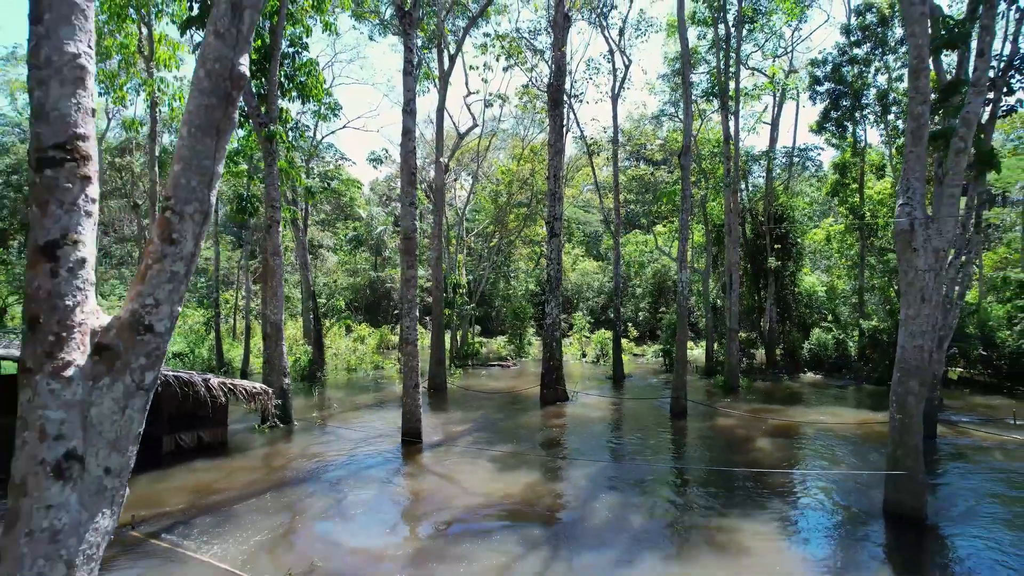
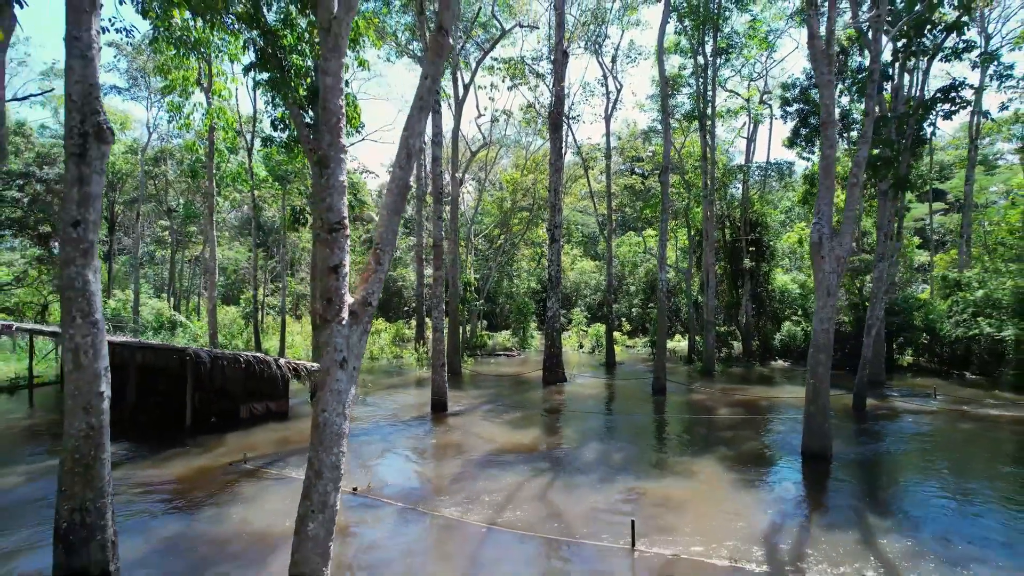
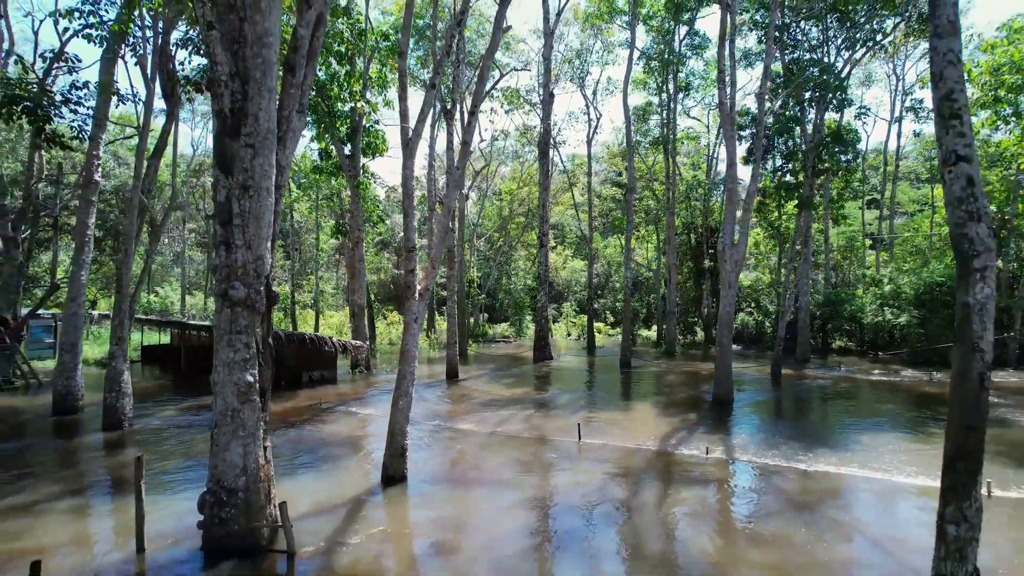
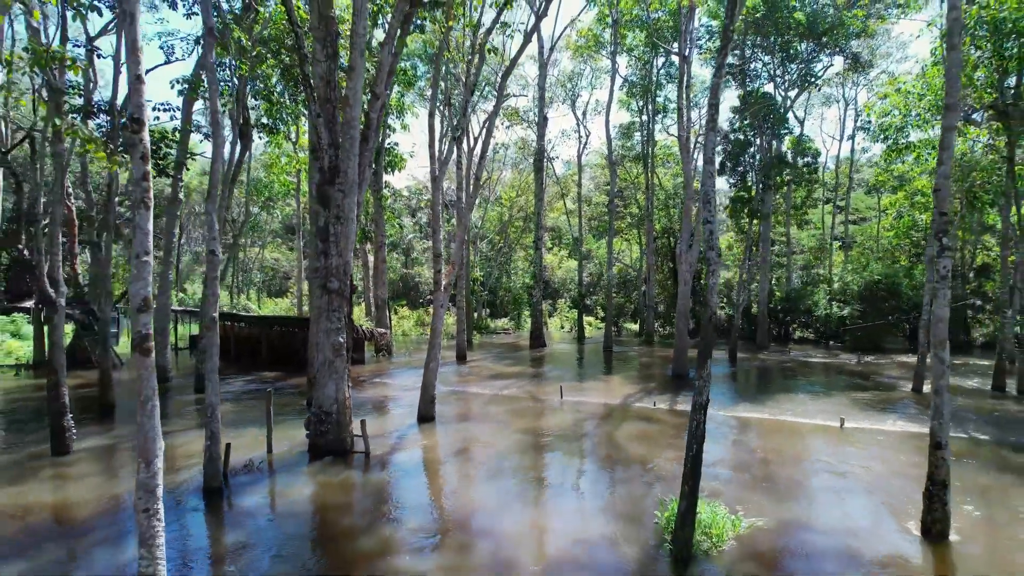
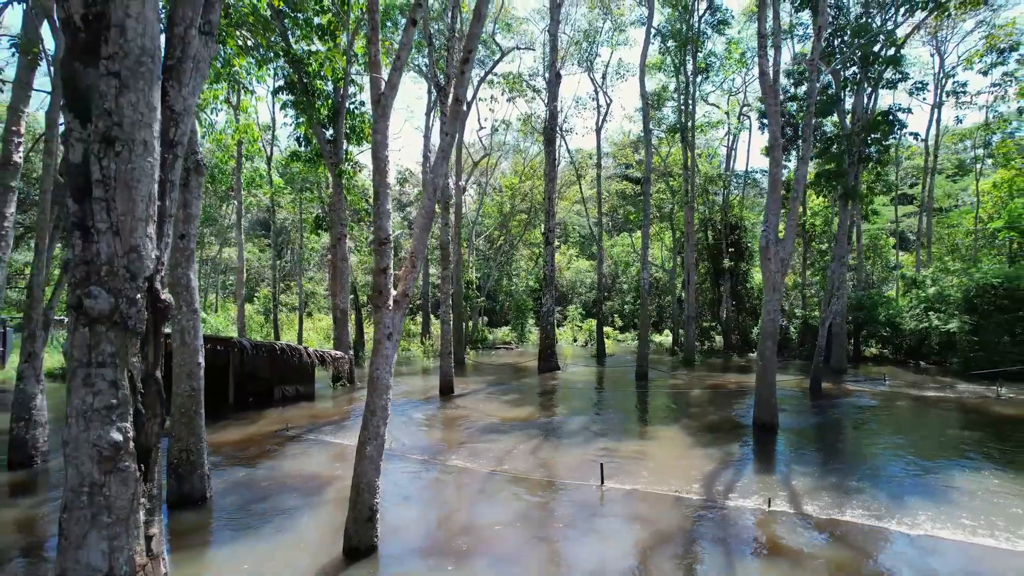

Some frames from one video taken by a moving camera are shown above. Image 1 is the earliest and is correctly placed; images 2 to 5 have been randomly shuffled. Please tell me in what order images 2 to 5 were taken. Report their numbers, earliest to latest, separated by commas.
2, 5, 3, 4
